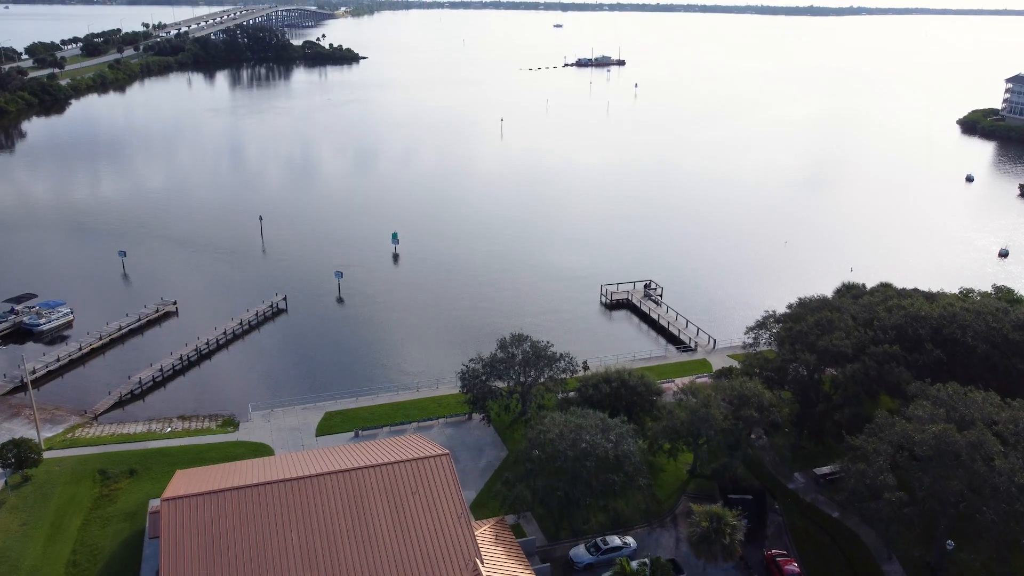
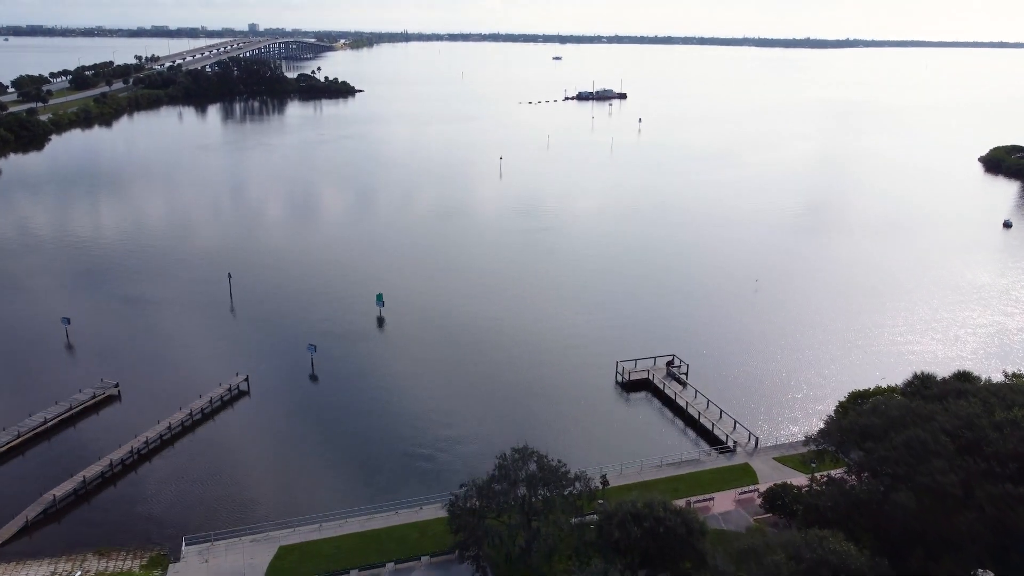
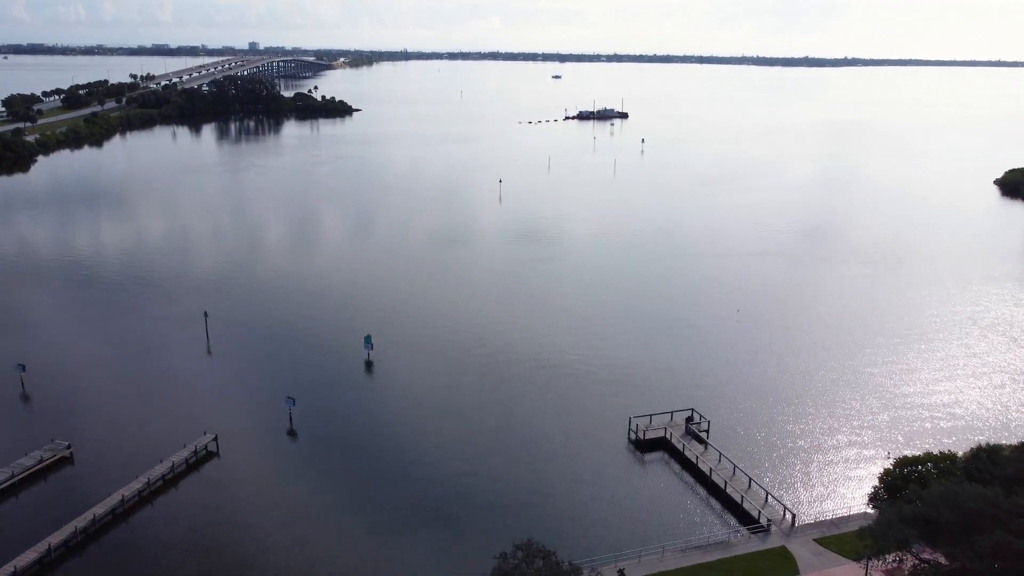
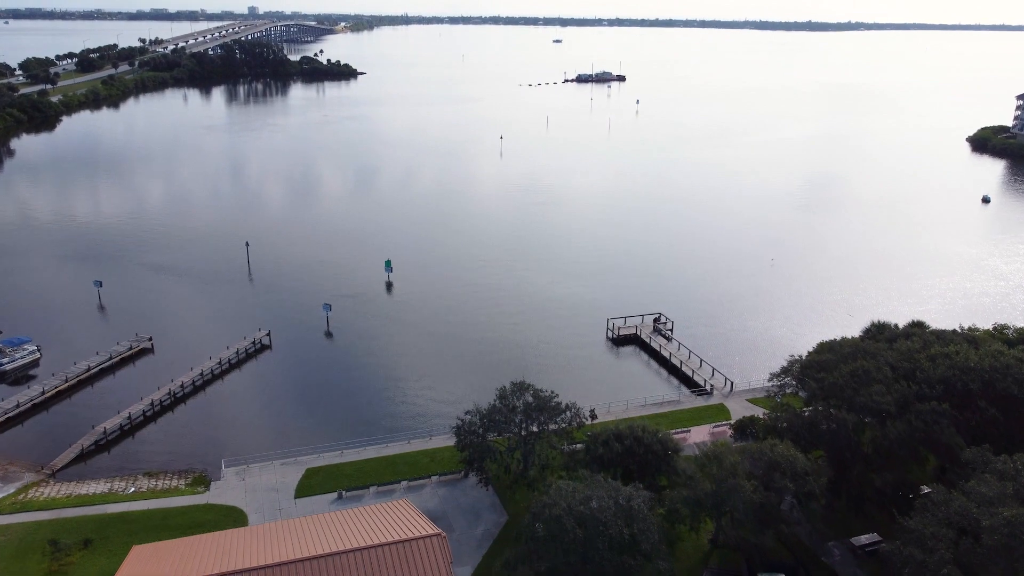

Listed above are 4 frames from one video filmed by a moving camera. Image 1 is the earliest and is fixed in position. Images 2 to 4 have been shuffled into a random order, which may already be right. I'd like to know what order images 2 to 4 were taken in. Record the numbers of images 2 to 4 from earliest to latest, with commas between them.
4, 2, 3
